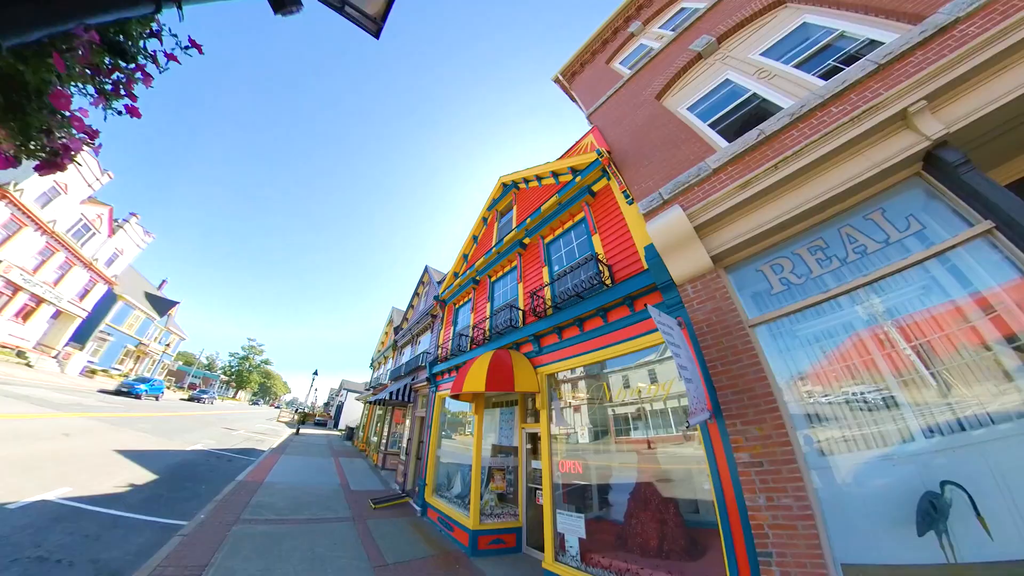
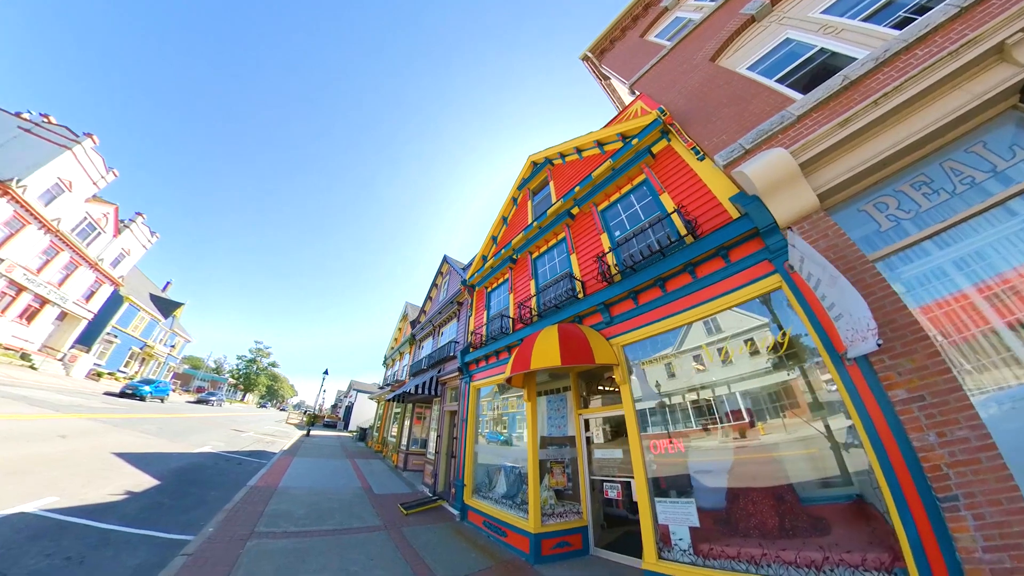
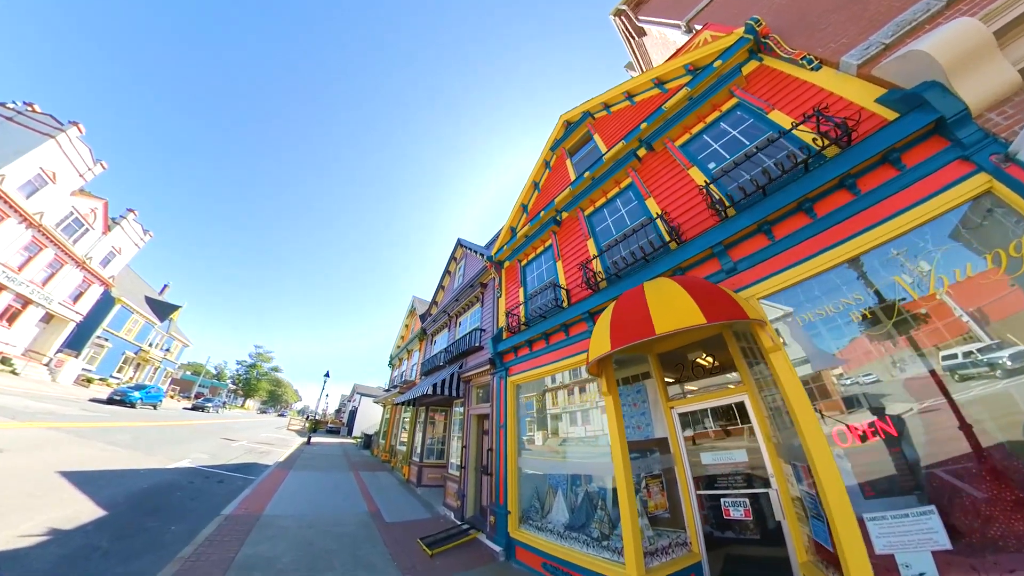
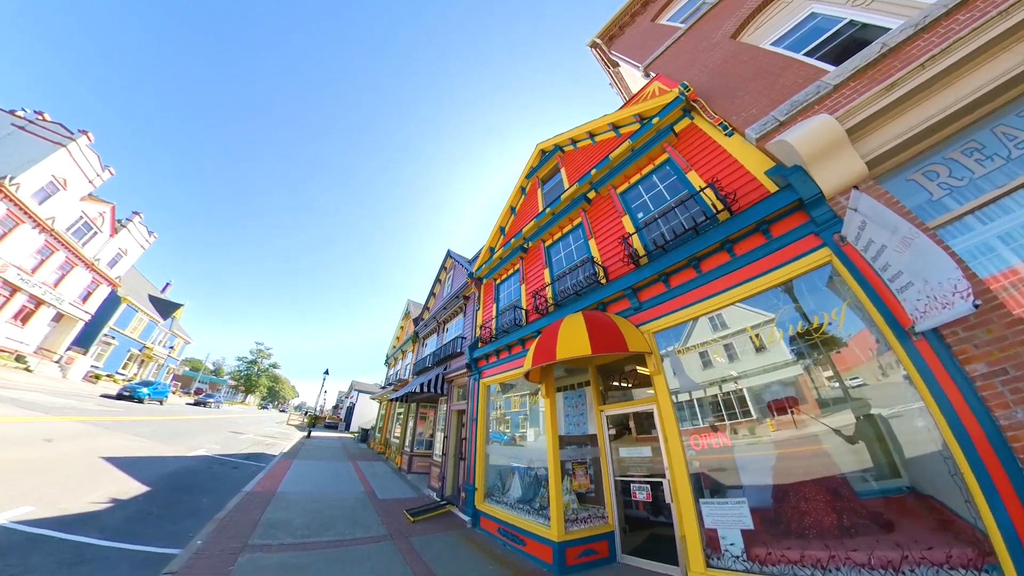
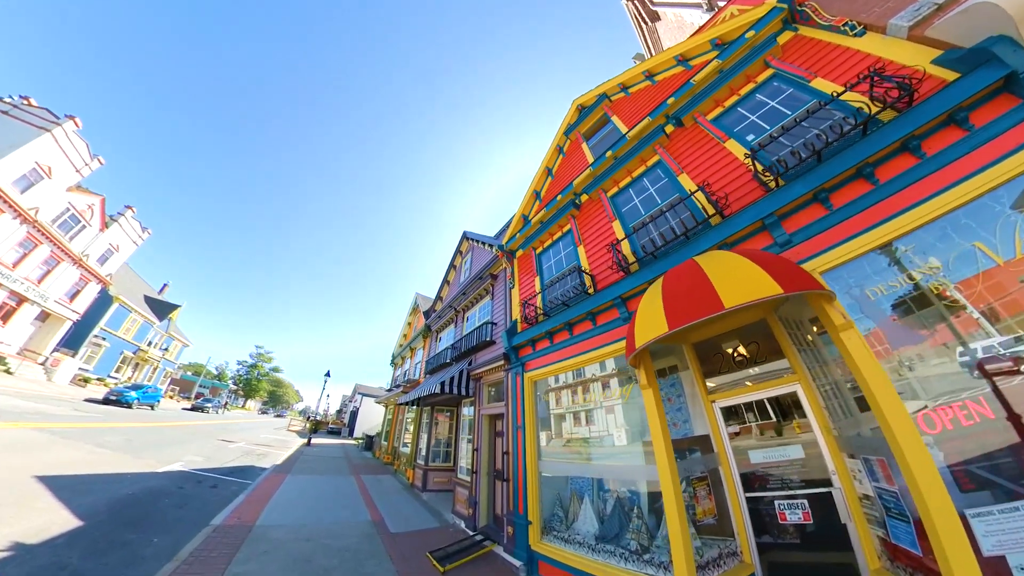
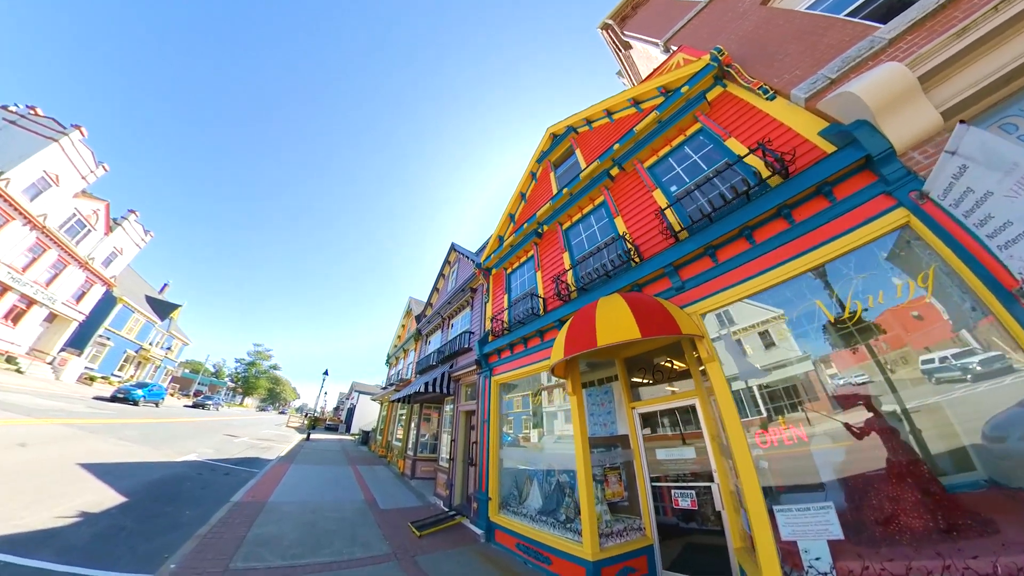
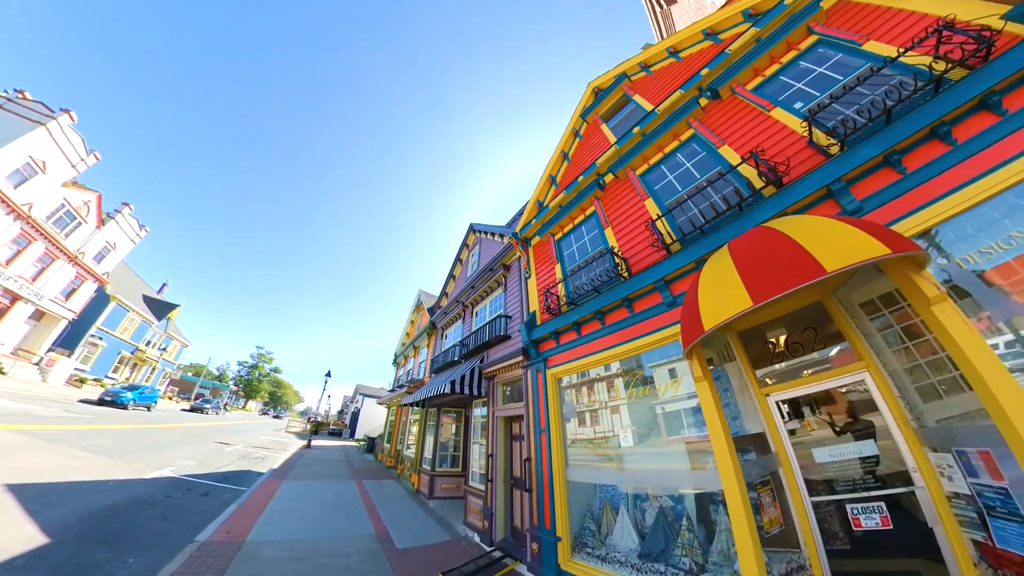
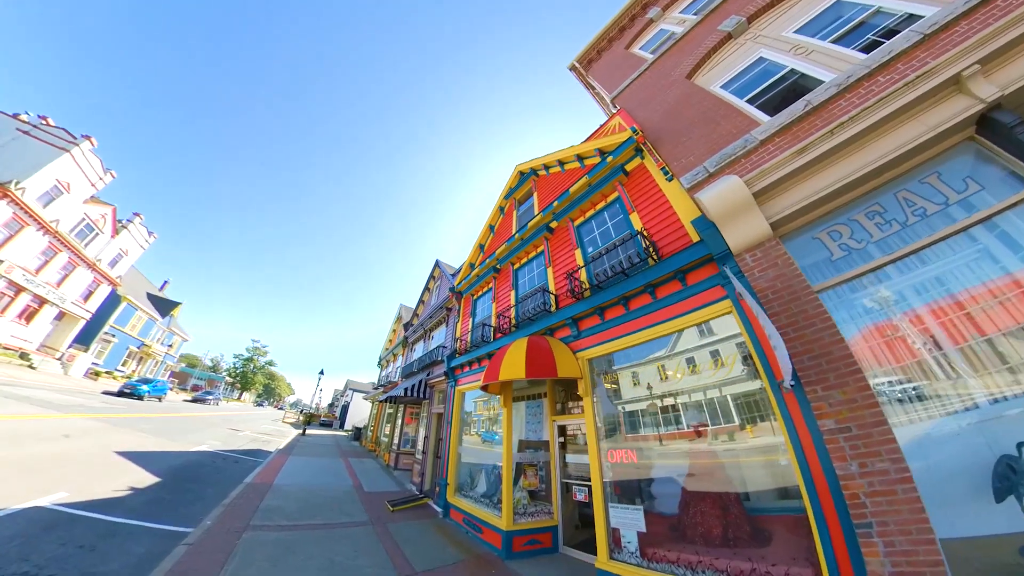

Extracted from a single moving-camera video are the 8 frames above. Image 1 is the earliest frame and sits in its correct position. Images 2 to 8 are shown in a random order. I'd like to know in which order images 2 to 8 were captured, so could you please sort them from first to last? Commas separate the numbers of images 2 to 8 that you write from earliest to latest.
8, 2, 4, 6, 3, 5, 7
